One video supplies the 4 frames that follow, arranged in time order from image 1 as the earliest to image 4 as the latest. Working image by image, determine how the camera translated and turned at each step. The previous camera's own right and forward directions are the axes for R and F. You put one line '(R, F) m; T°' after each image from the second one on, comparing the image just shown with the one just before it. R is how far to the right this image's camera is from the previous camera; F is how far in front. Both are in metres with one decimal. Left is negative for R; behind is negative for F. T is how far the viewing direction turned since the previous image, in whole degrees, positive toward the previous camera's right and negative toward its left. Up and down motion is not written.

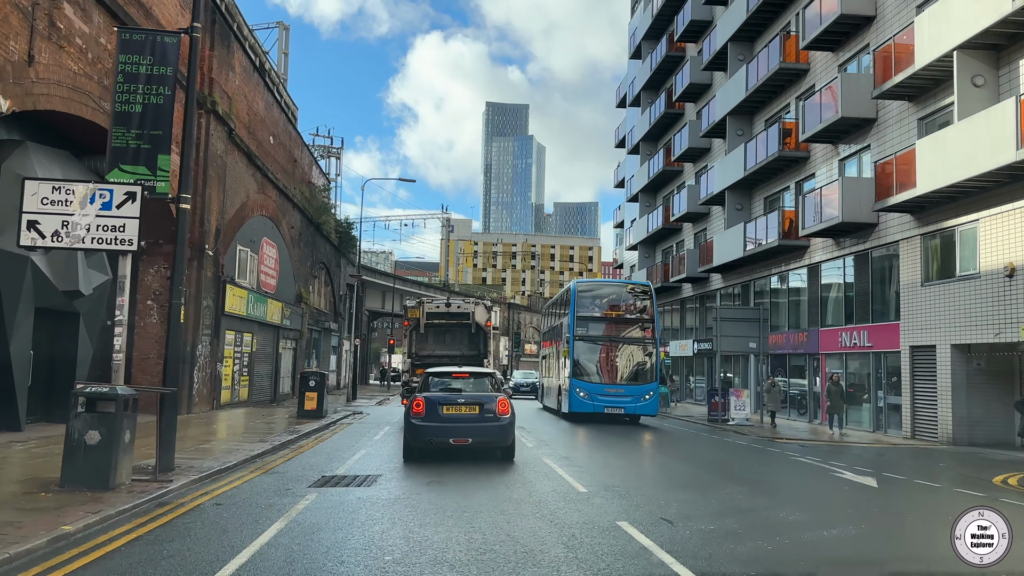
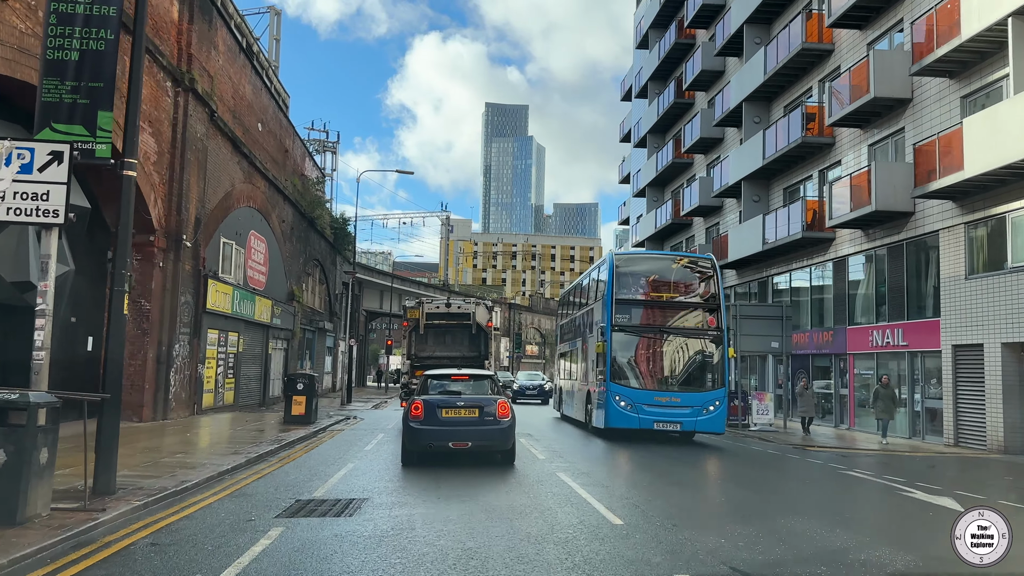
(-0.1, +1.6) m; 0°
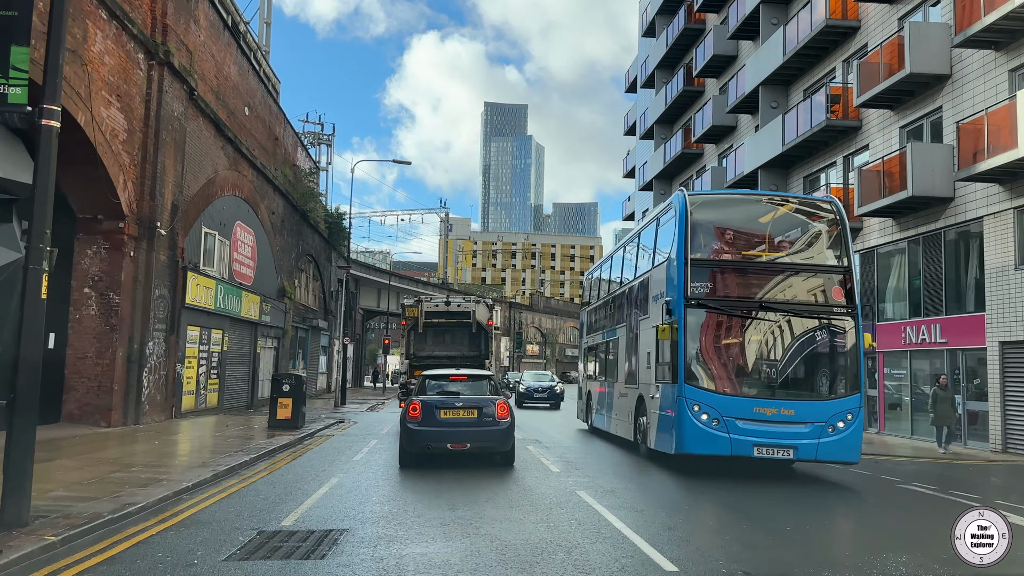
(-0.1, +1.6) m; 0°
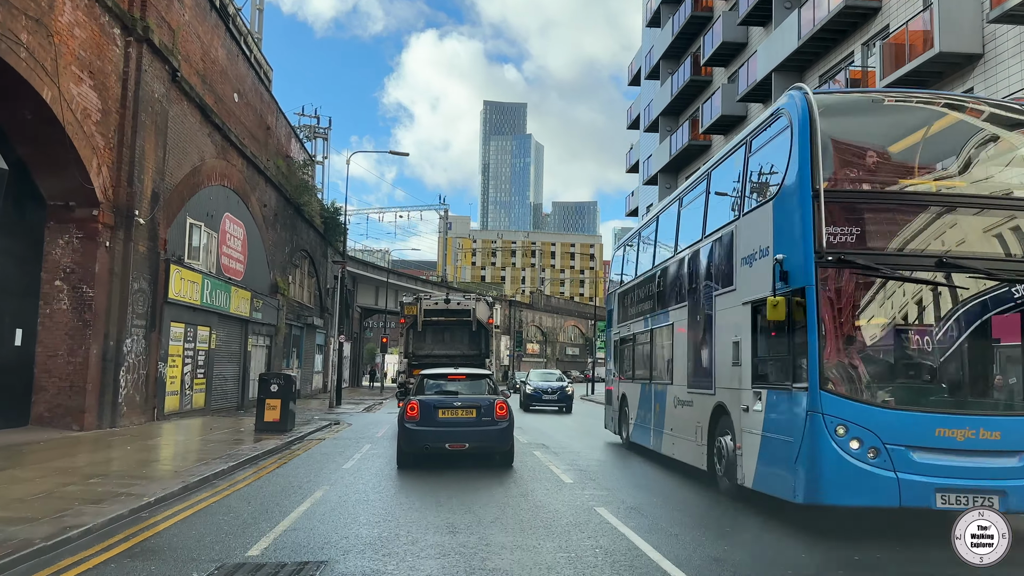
(-0.1, +1.1) m; 0°
